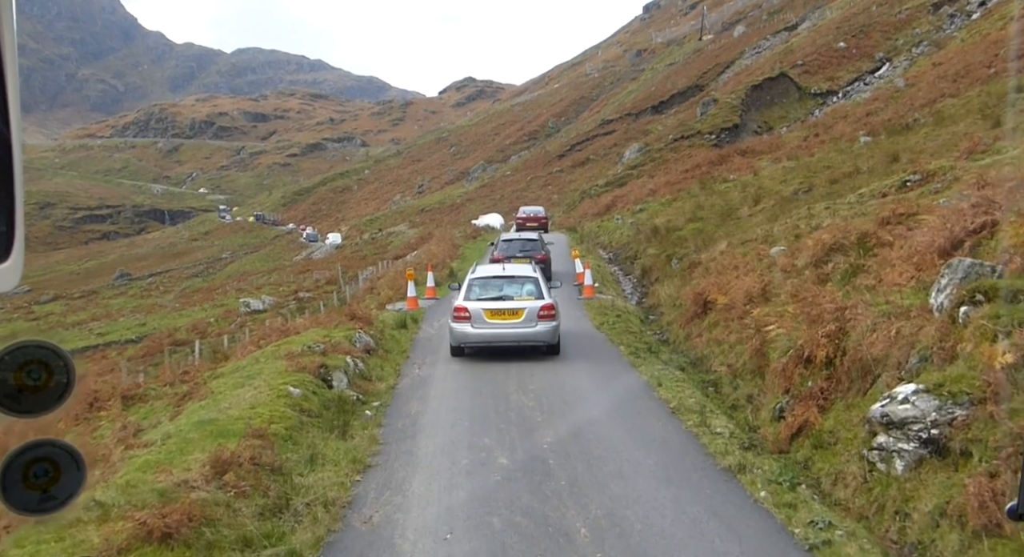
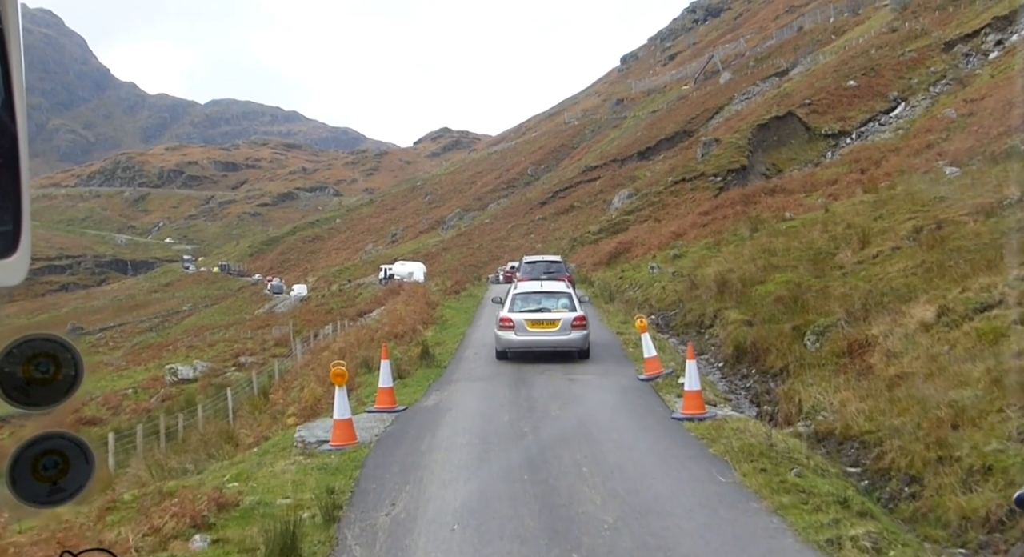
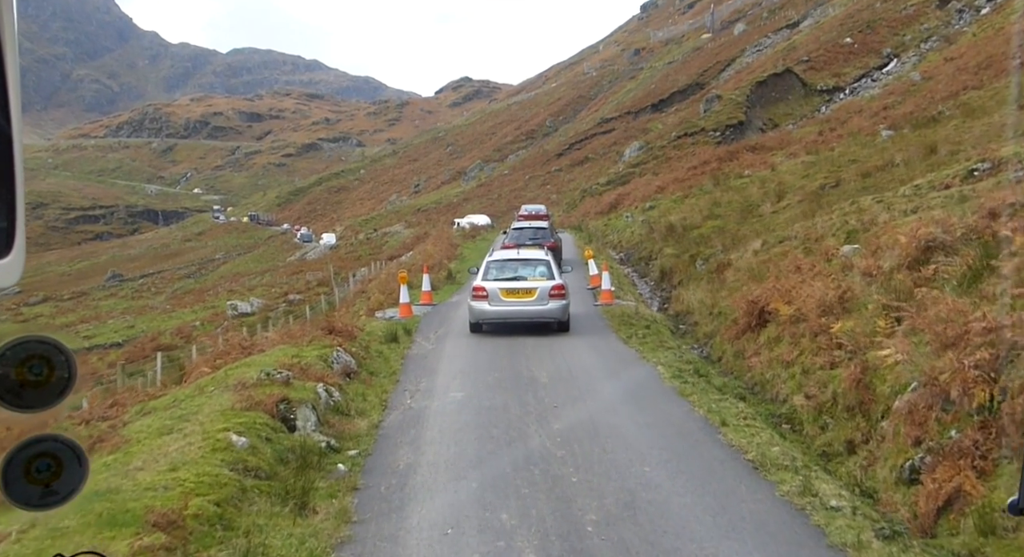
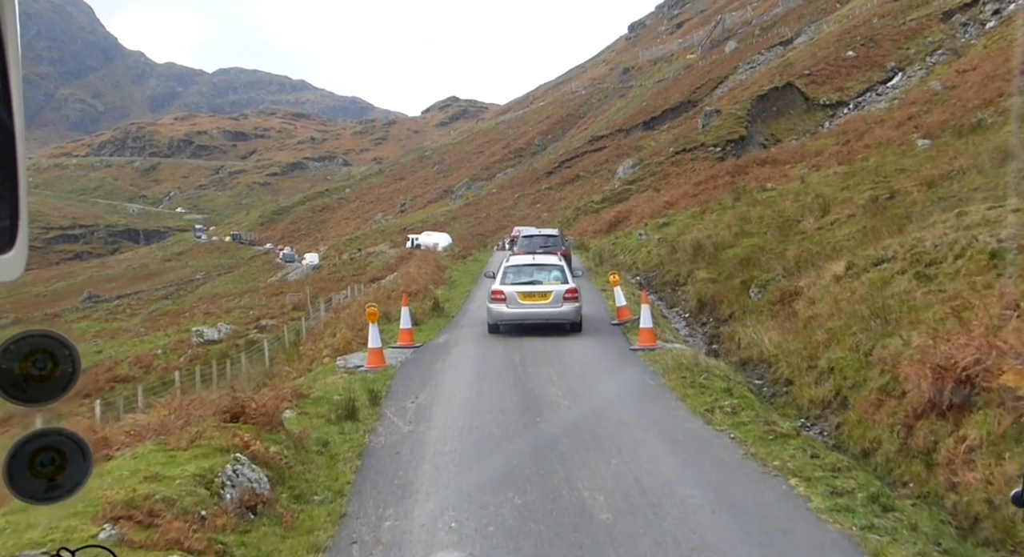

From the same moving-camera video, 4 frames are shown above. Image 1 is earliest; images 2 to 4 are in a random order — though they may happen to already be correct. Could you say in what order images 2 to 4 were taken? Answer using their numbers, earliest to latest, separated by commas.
3, 4, 2
